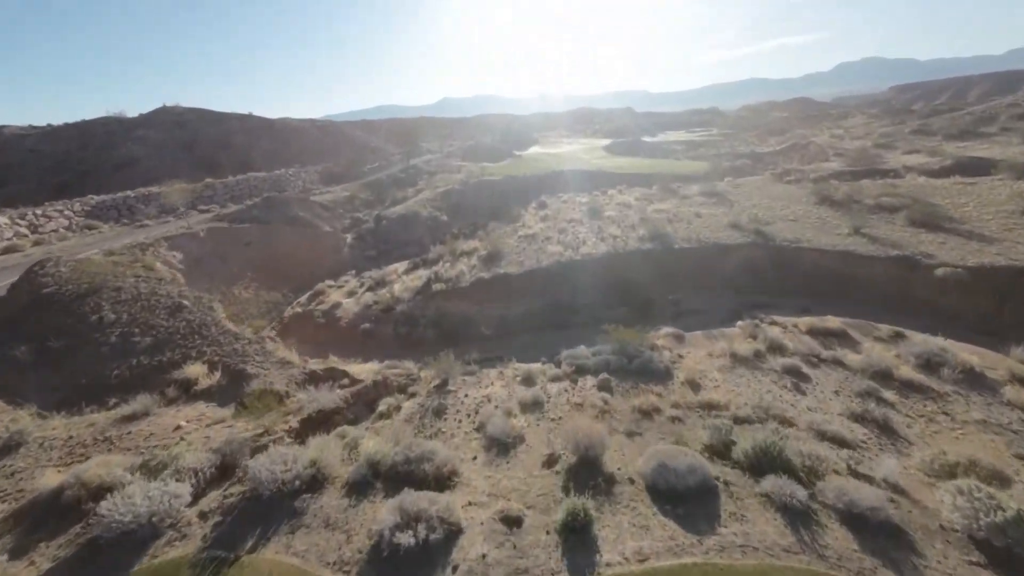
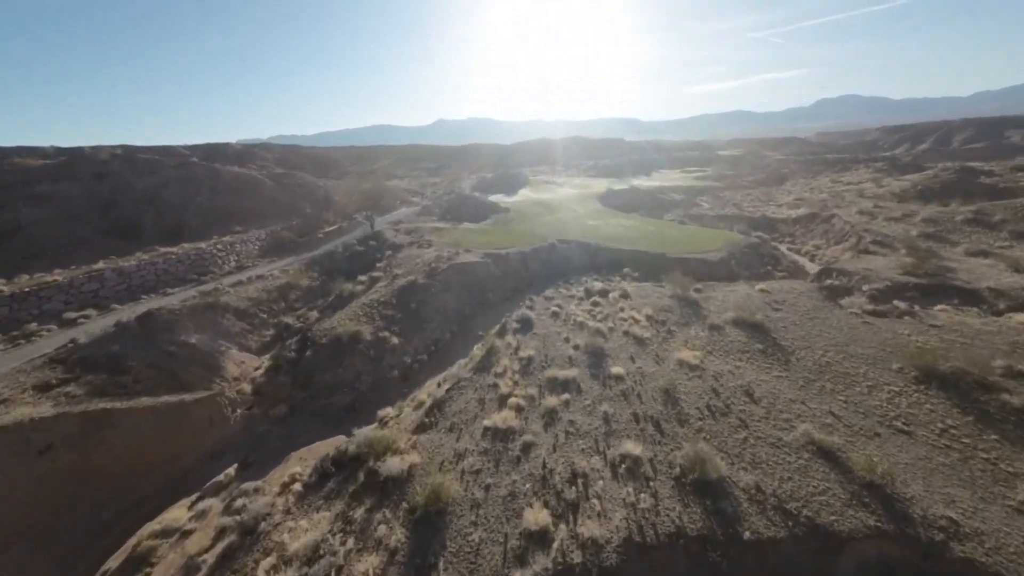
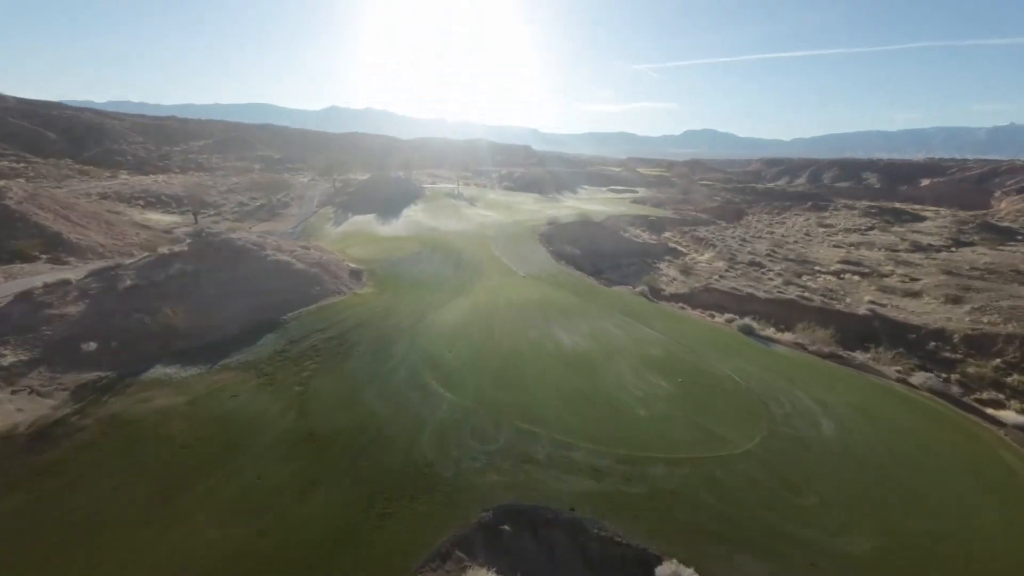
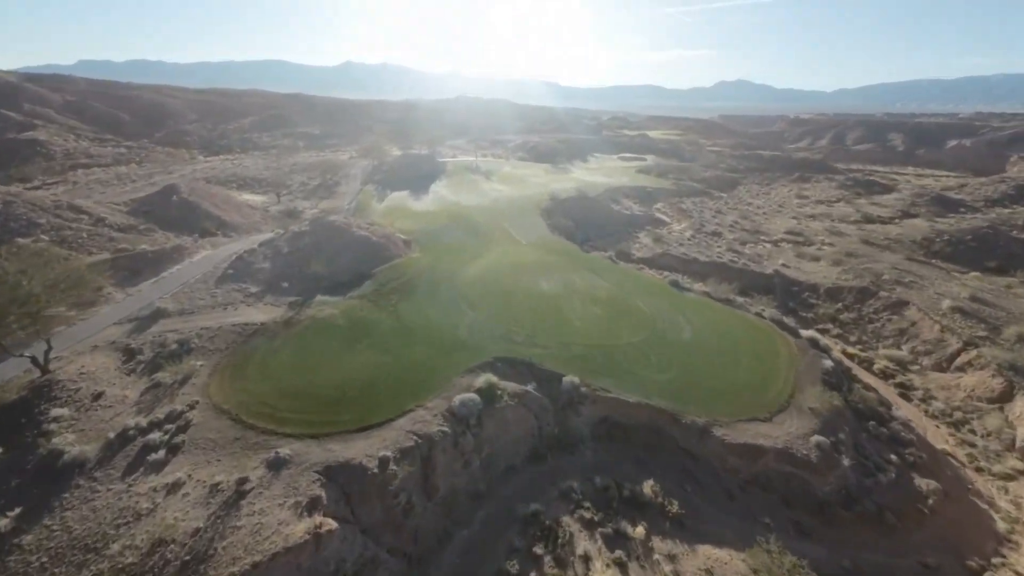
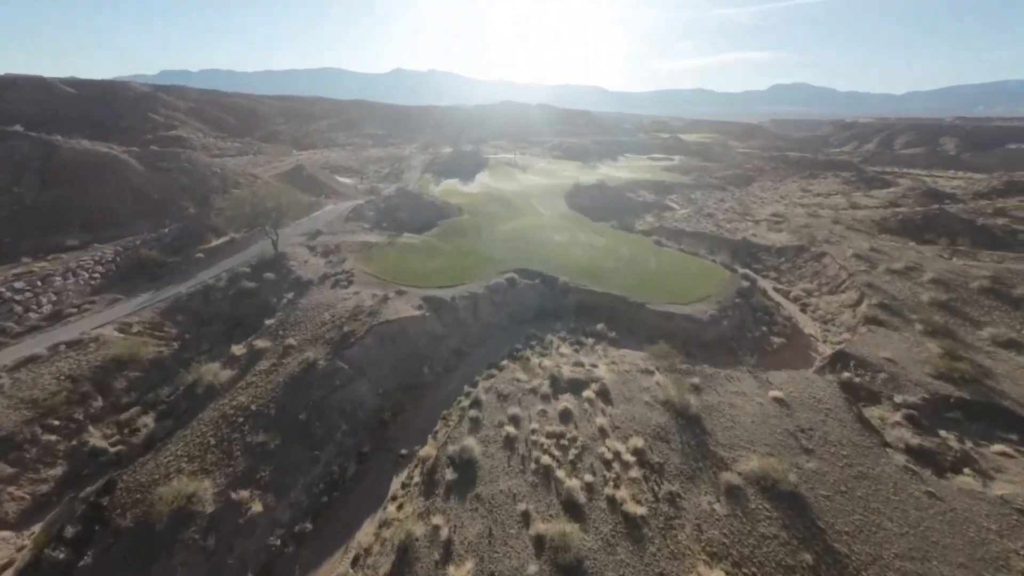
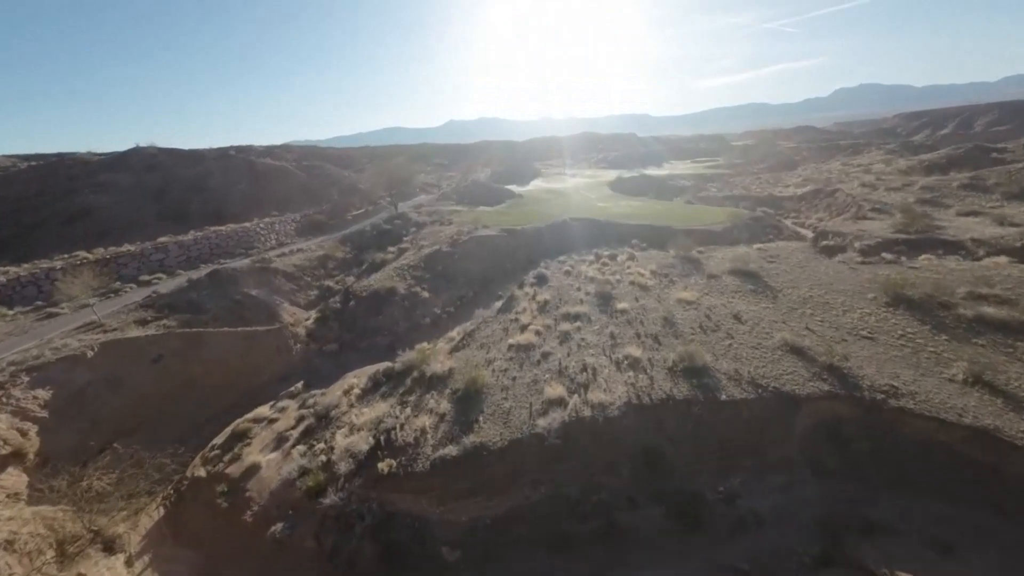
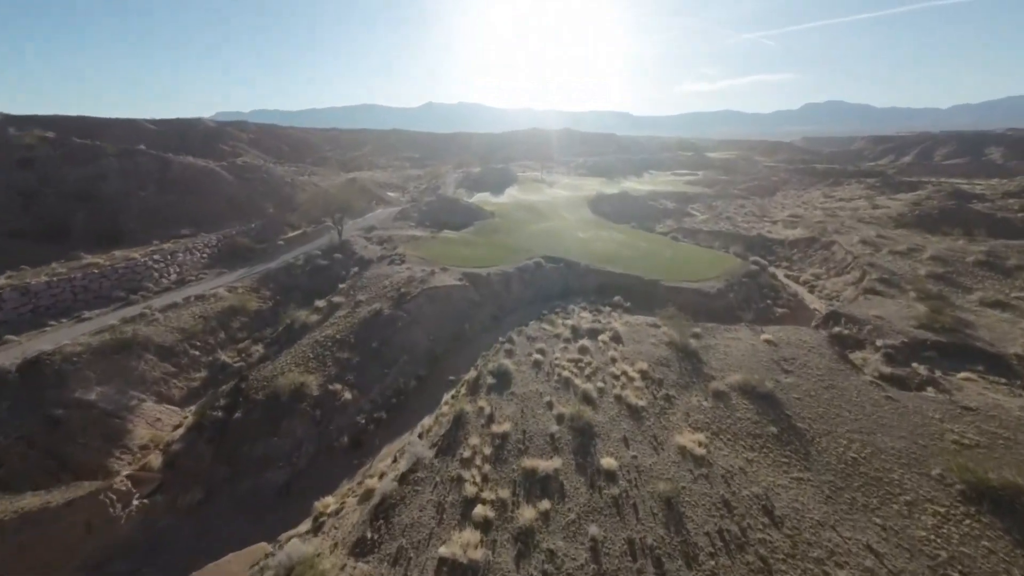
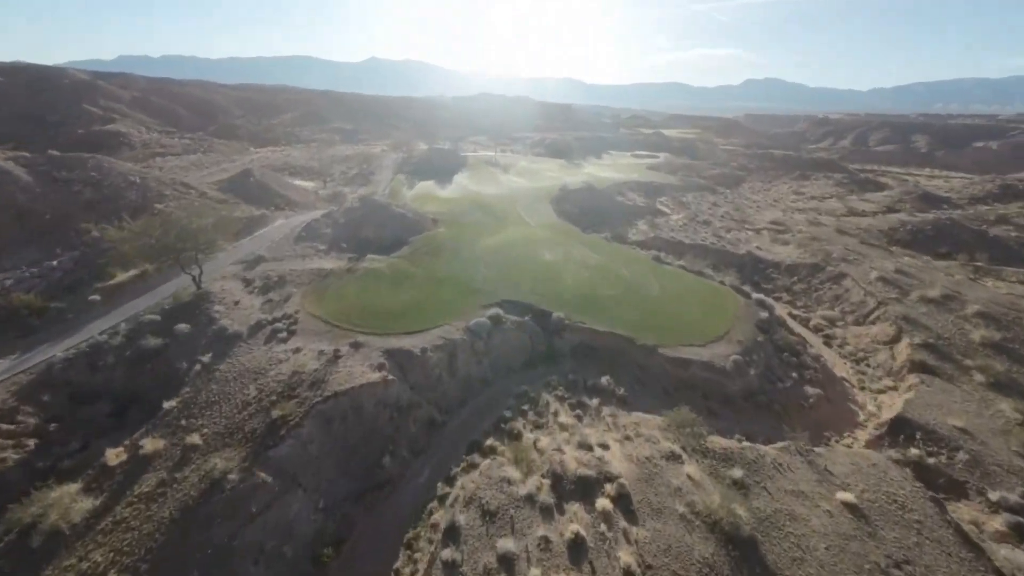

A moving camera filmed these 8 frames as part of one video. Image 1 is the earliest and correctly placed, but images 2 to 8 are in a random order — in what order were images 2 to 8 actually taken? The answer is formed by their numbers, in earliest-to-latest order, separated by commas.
6, 2, 7, 5, 8, 4, 3
